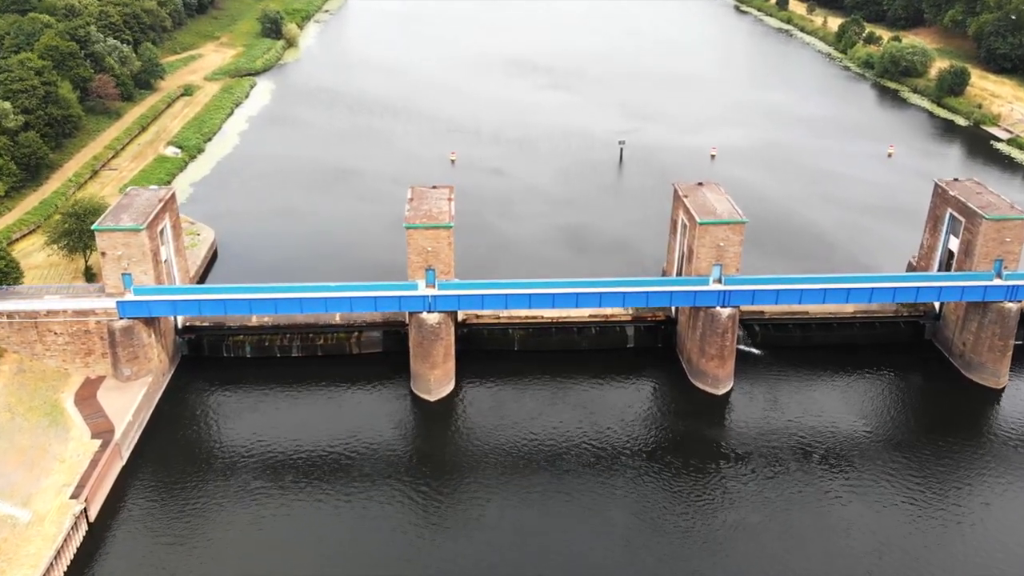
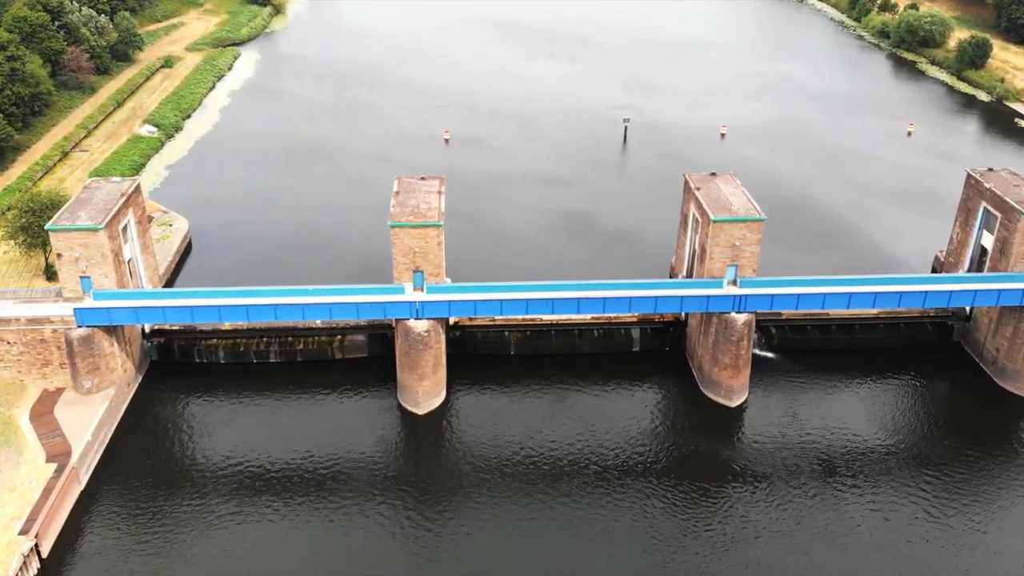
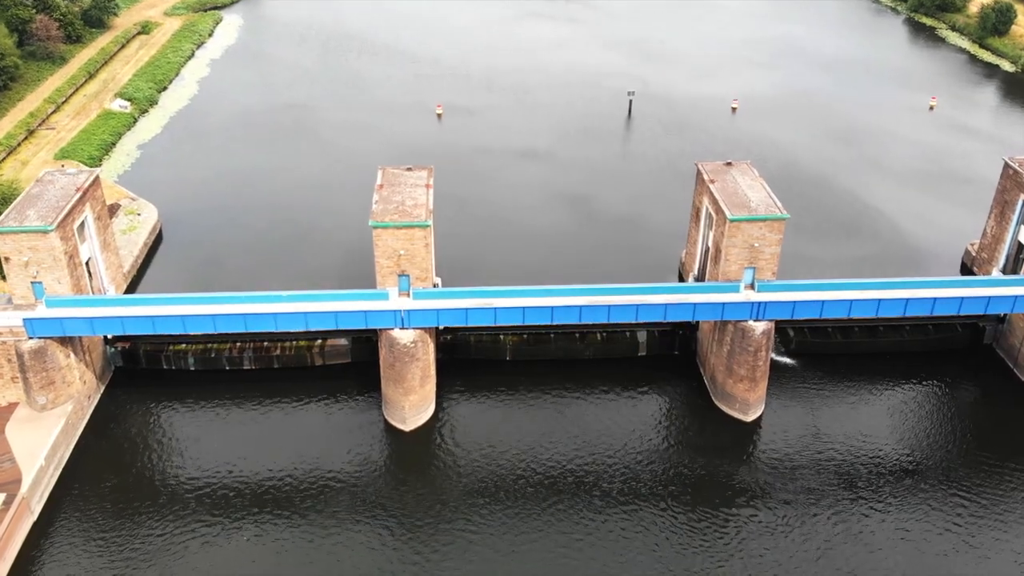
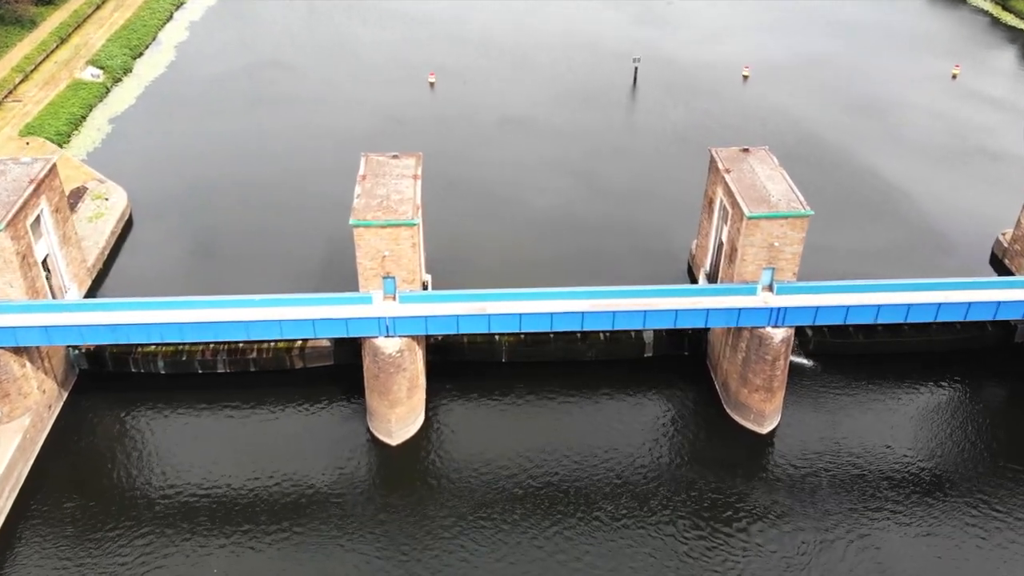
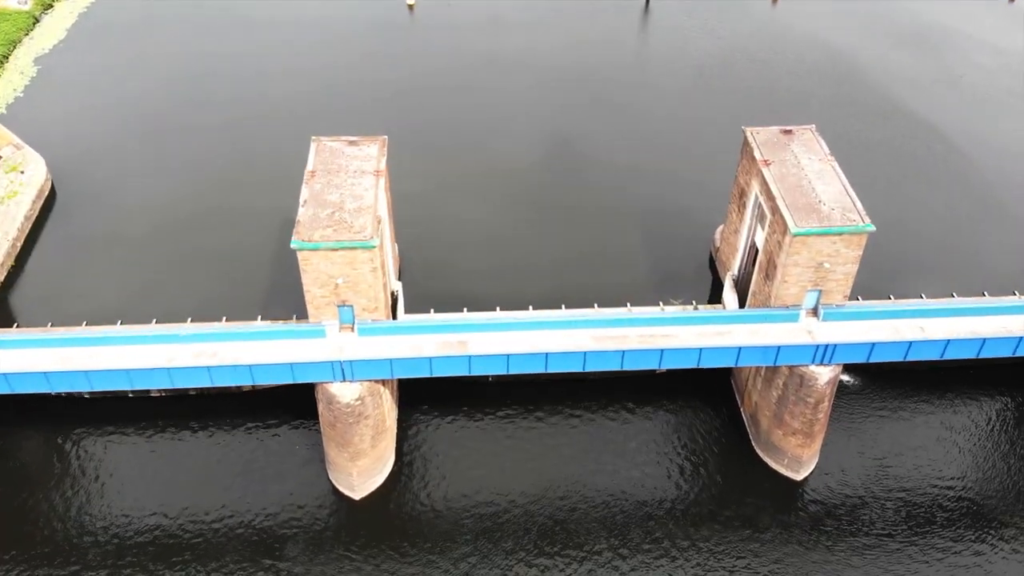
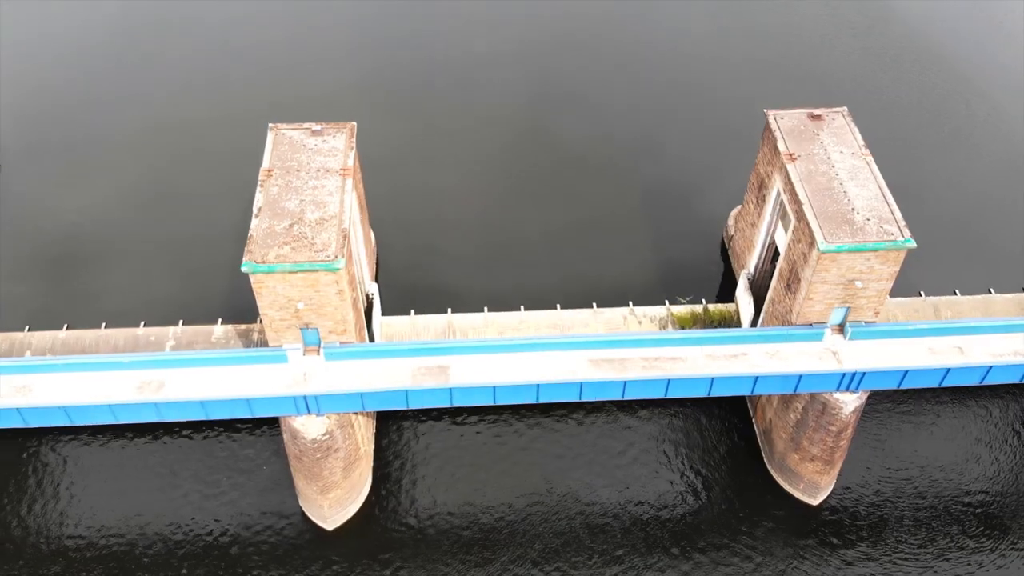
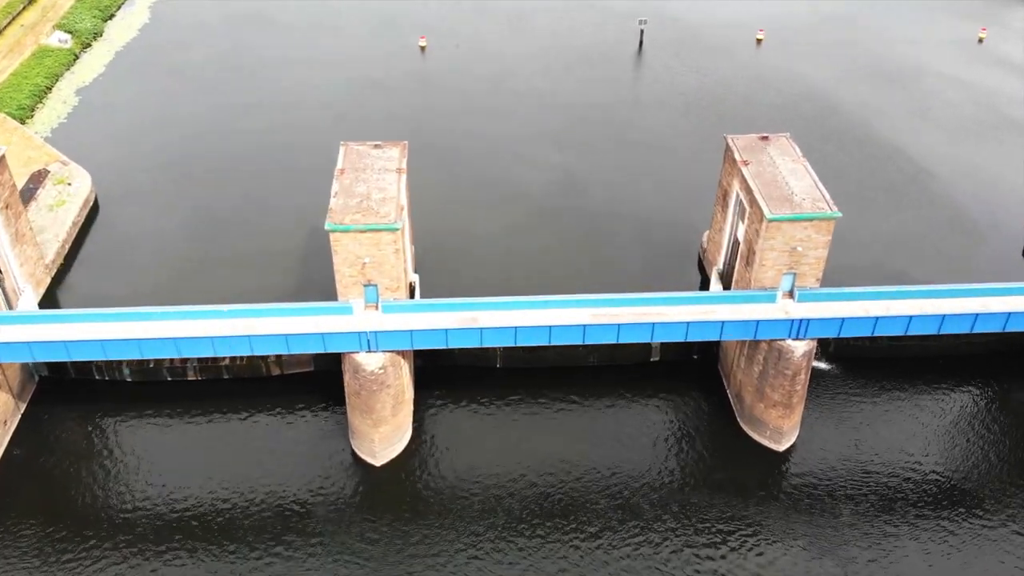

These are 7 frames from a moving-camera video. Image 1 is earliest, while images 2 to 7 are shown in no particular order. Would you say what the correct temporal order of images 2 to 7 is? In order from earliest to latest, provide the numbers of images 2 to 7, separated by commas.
2, 3, 4, 7, 5, 6
